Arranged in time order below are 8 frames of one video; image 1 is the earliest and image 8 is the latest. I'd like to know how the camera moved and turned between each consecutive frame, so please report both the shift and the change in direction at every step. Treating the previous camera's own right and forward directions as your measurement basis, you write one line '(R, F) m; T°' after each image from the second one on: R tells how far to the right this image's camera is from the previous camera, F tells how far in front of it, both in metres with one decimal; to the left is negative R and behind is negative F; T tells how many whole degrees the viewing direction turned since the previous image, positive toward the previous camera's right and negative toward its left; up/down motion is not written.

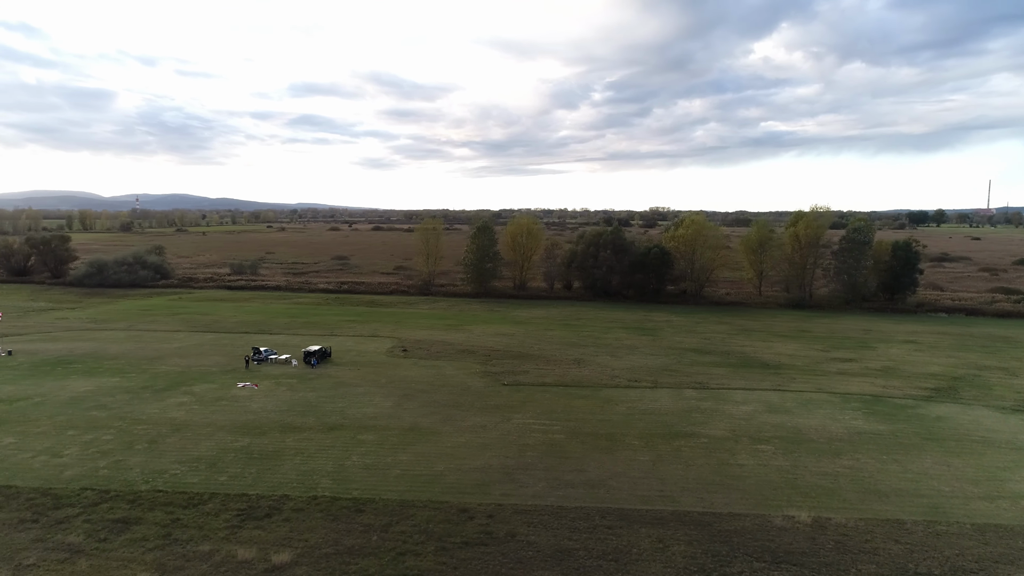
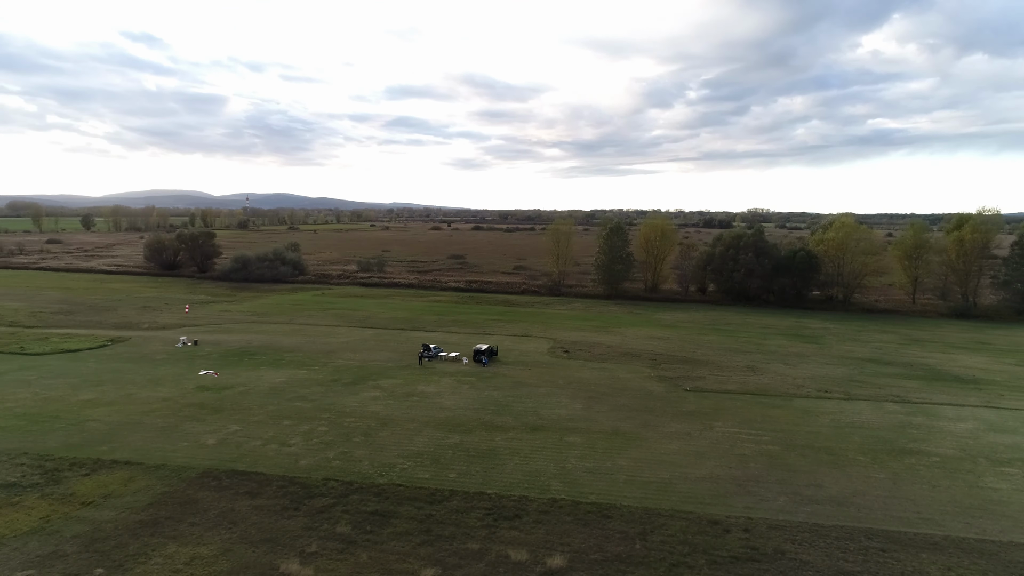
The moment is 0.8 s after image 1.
(-3.4, +0.2) m; -7°
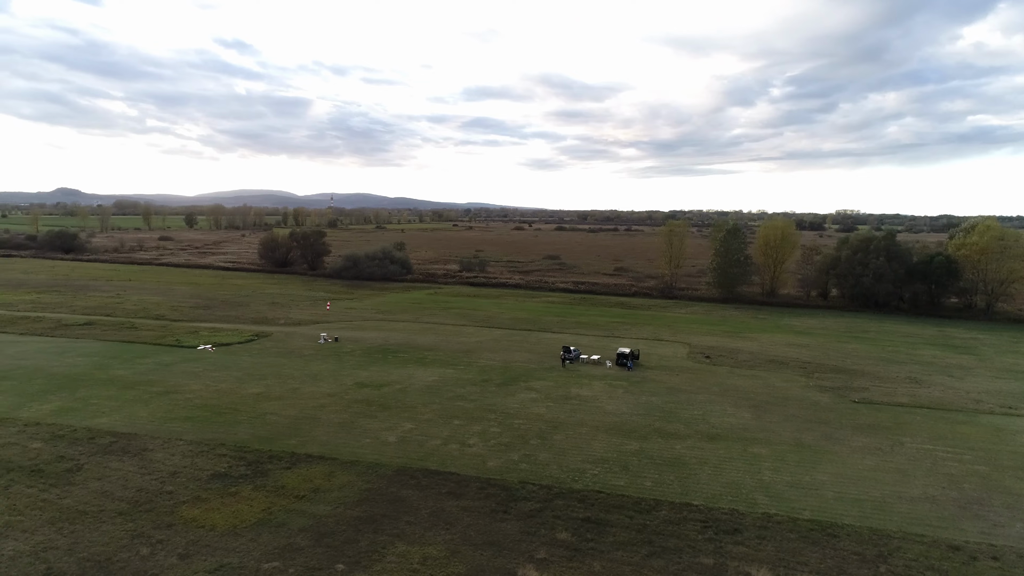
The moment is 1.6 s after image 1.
(-2.9, +0.2) m; -6°
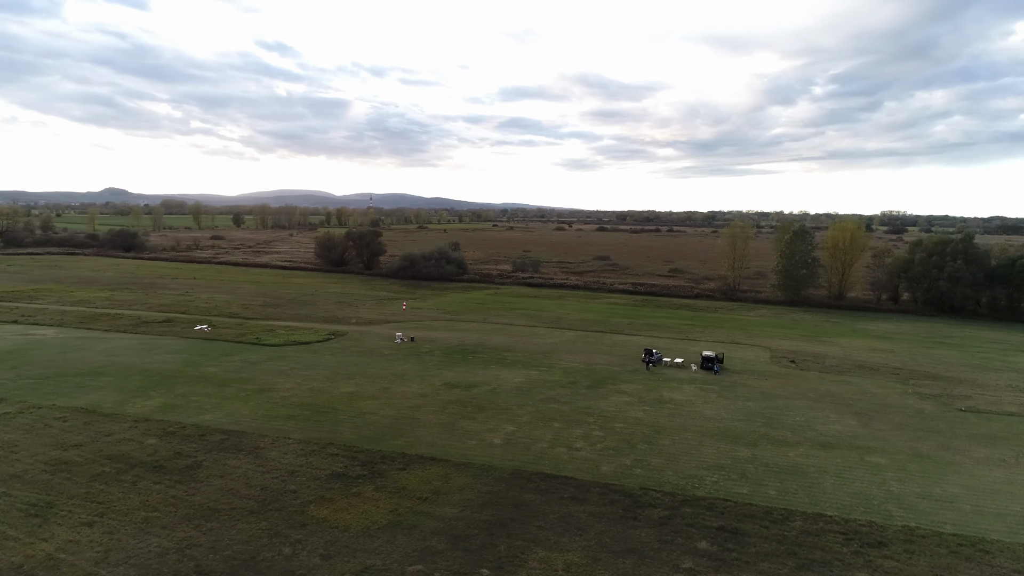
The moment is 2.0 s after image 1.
(-2.0, +0.2) m; -3°
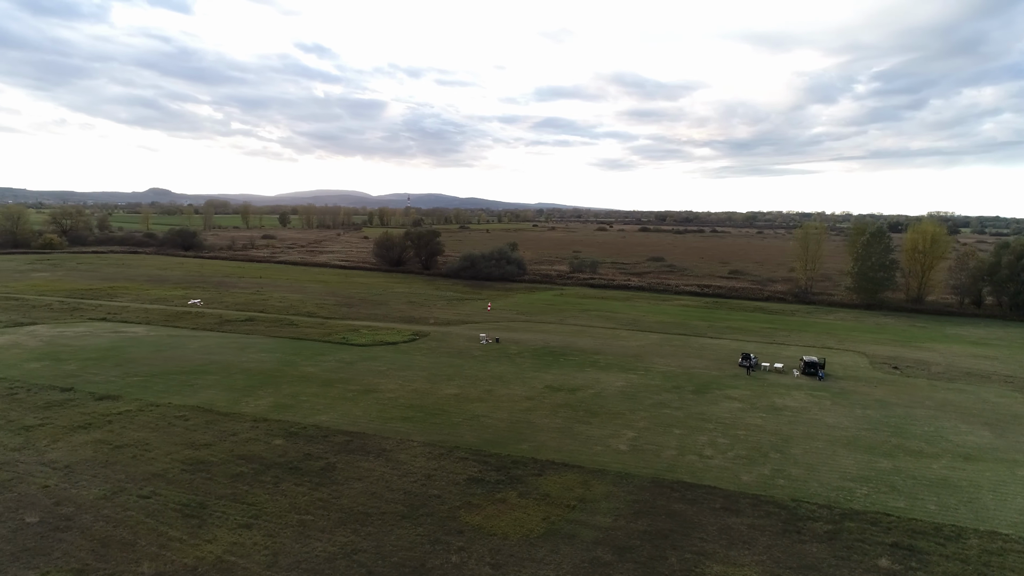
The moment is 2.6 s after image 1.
(-2.5, +0.3) m; -3°
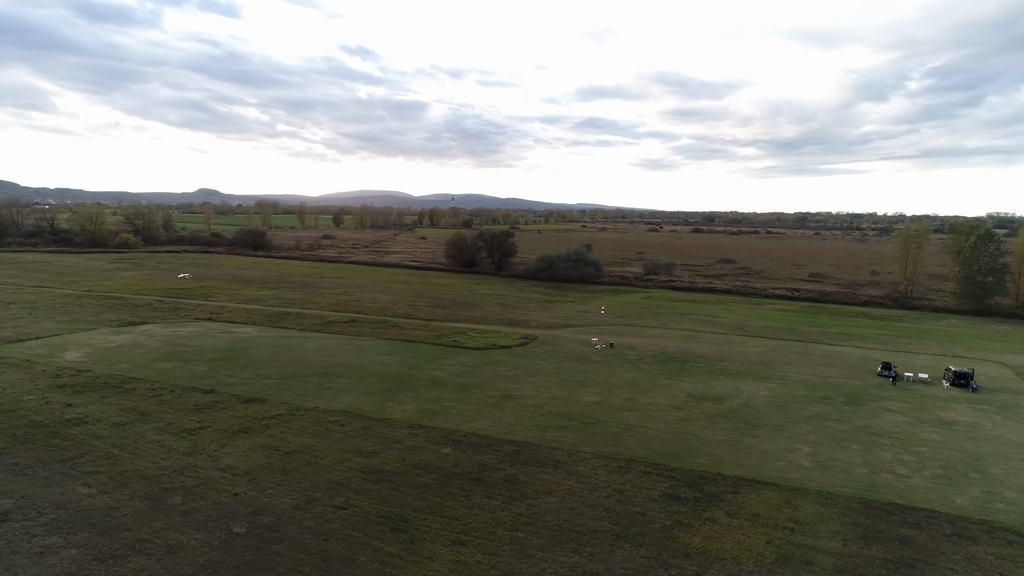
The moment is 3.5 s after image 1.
(-3.5, +0.7) m; -3°
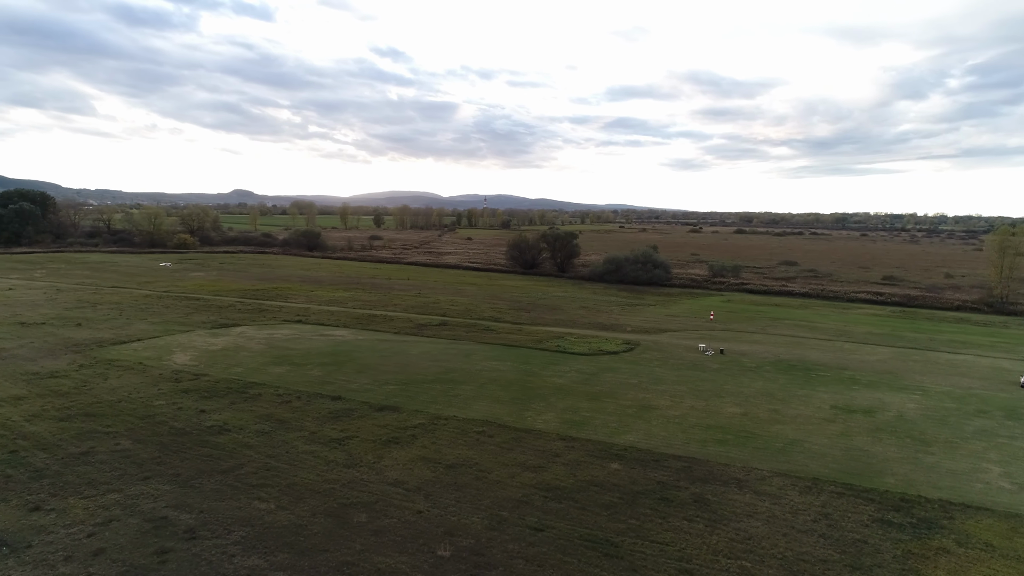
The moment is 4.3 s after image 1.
(-3.5, +0.9) m; -2°
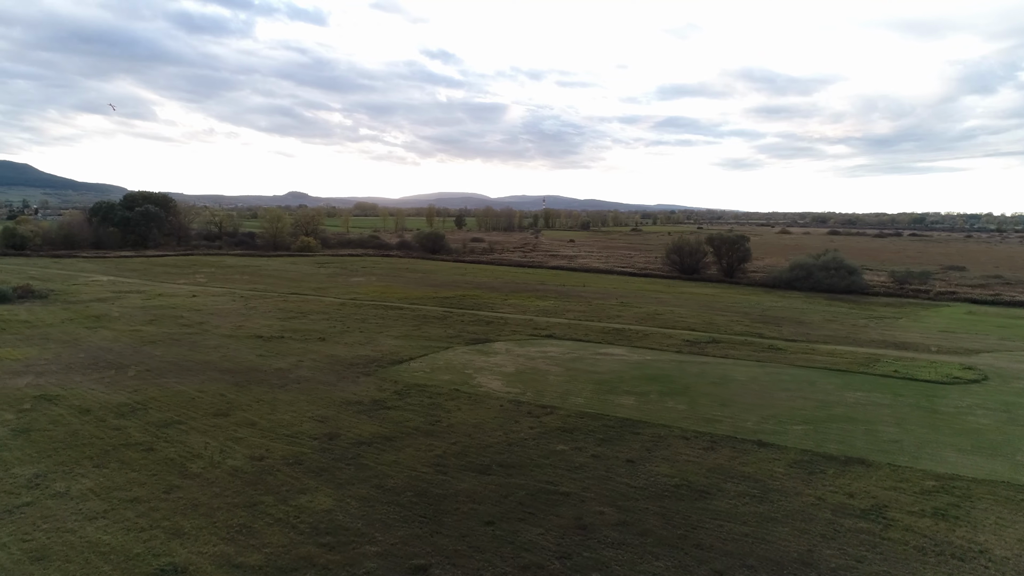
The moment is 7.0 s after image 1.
(-10.9, +3.8) m; -4°
